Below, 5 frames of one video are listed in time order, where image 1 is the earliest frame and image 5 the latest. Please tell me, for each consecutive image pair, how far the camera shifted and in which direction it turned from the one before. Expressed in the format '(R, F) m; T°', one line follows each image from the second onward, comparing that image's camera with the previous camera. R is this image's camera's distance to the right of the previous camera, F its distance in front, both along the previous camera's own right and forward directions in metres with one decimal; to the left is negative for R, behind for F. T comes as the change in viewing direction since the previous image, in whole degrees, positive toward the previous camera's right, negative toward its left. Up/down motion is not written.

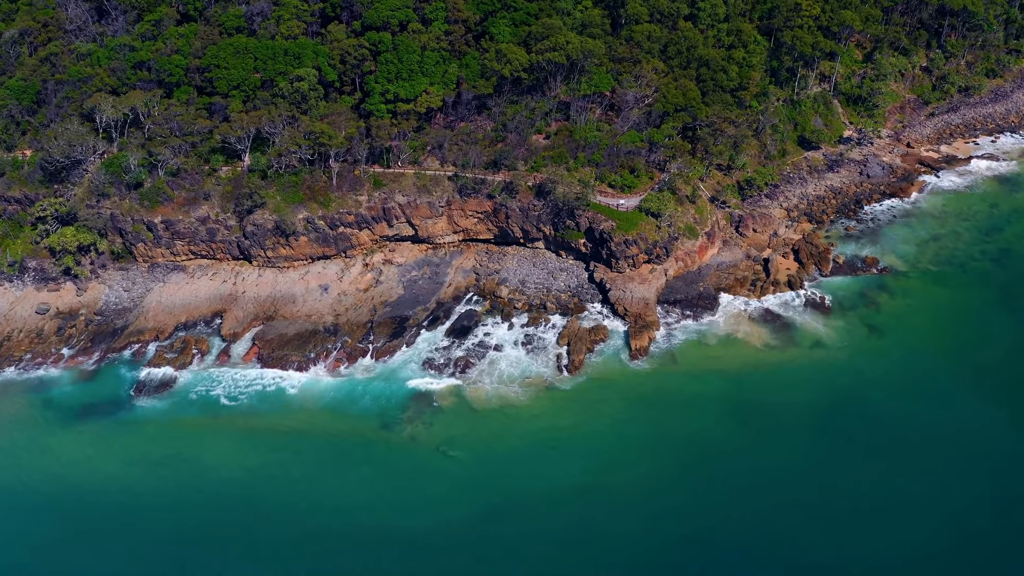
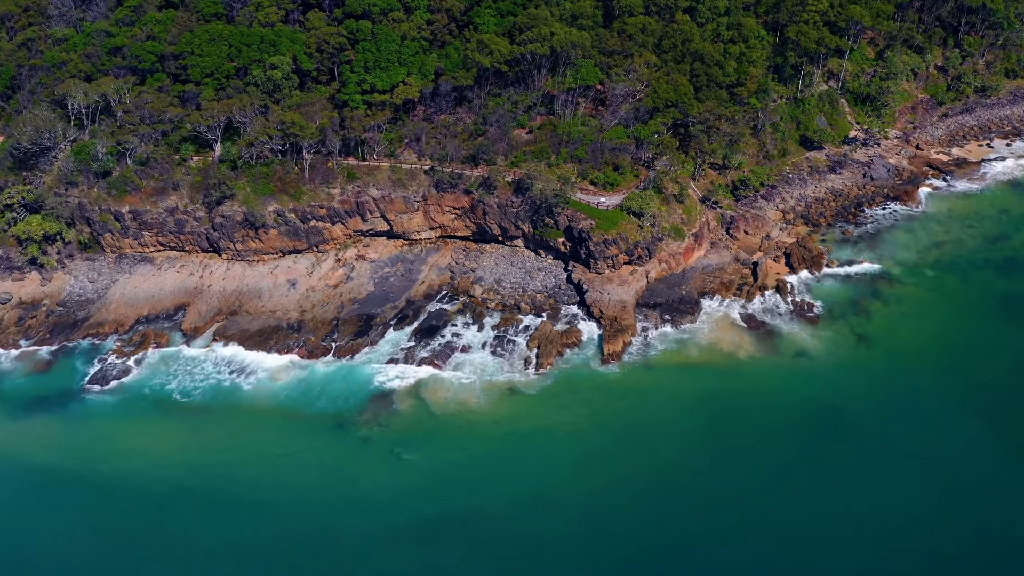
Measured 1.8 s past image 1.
(+3.8, +2.2) m; -1°
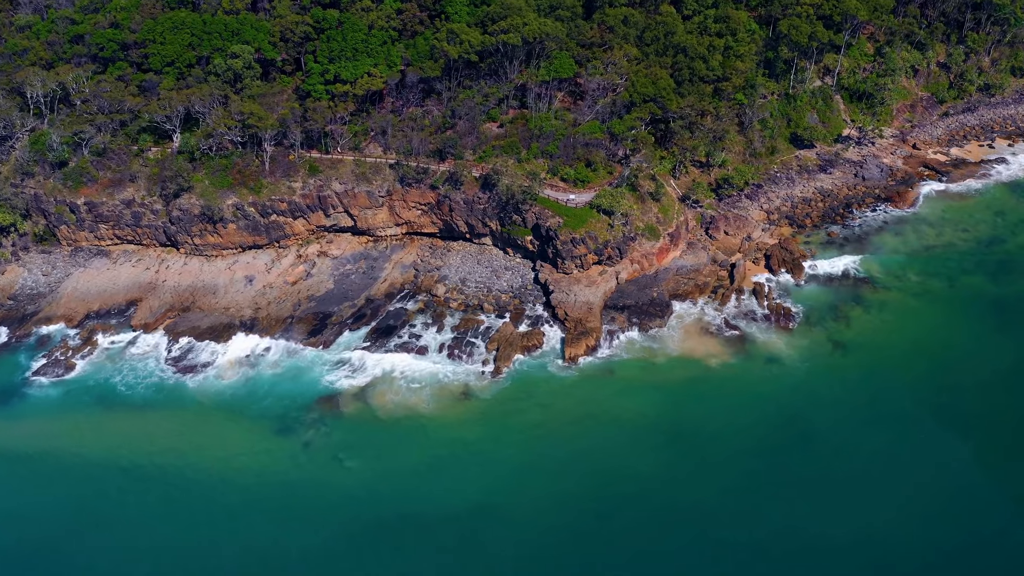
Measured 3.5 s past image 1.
(+4.0, +2.1) m; -1°
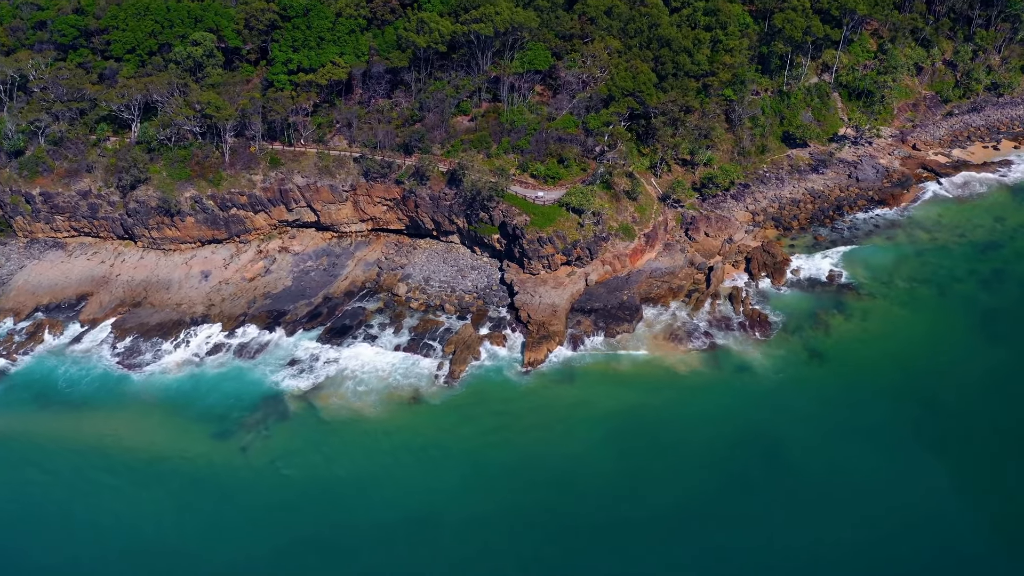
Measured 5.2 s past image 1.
(+4.0, +2.2) m; -1°
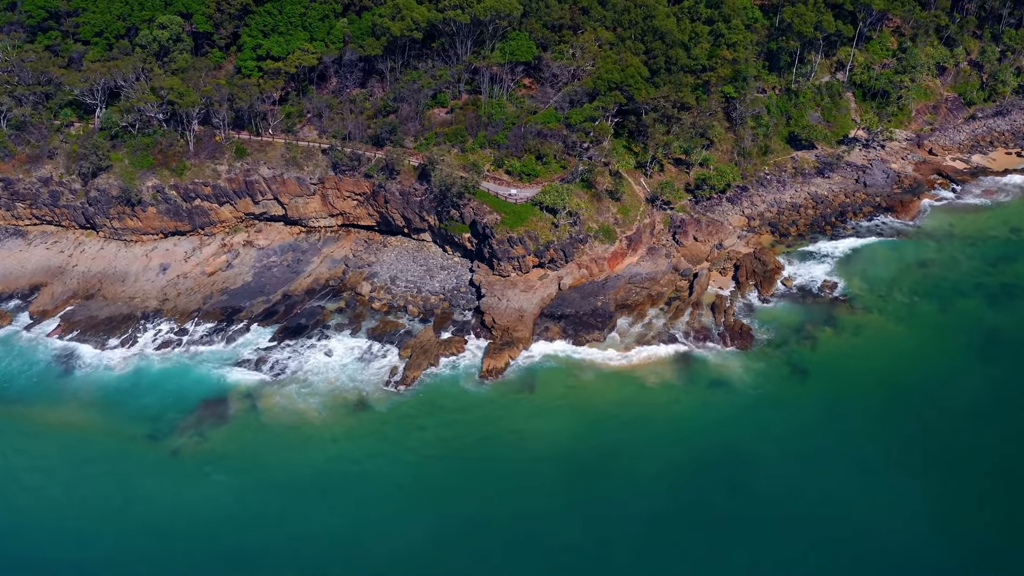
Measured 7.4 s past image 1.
(+4.1, +3.0) m; -2°
